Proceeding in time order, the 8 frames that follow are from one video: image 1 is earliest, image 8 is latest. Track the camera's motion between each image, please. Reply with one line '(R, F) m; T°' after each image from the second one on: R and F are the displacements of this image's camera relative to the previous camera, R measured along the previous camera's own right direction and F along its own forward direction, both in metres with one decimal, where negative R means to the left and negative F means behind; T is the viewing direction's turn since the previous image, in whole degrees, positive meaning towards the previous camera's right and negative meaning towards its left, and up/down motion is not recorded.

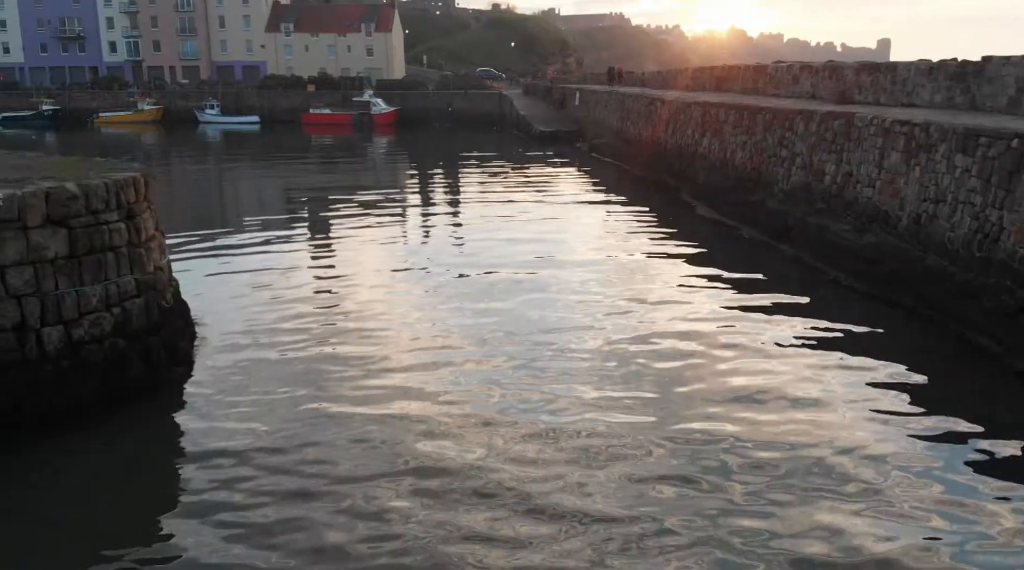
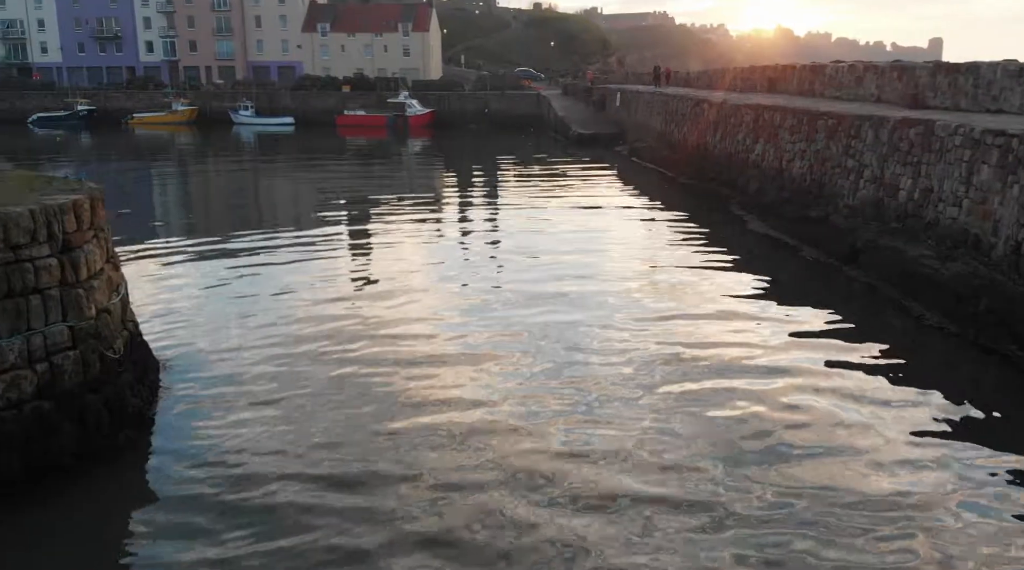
(+0.1, +1.1) m; -2°
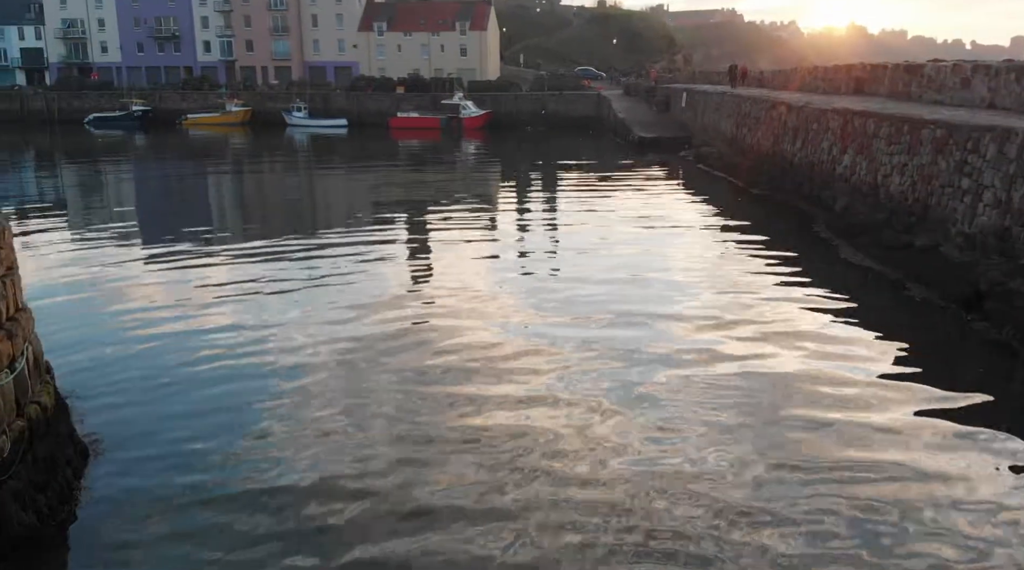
(+0.1, +1.4) m; -4°
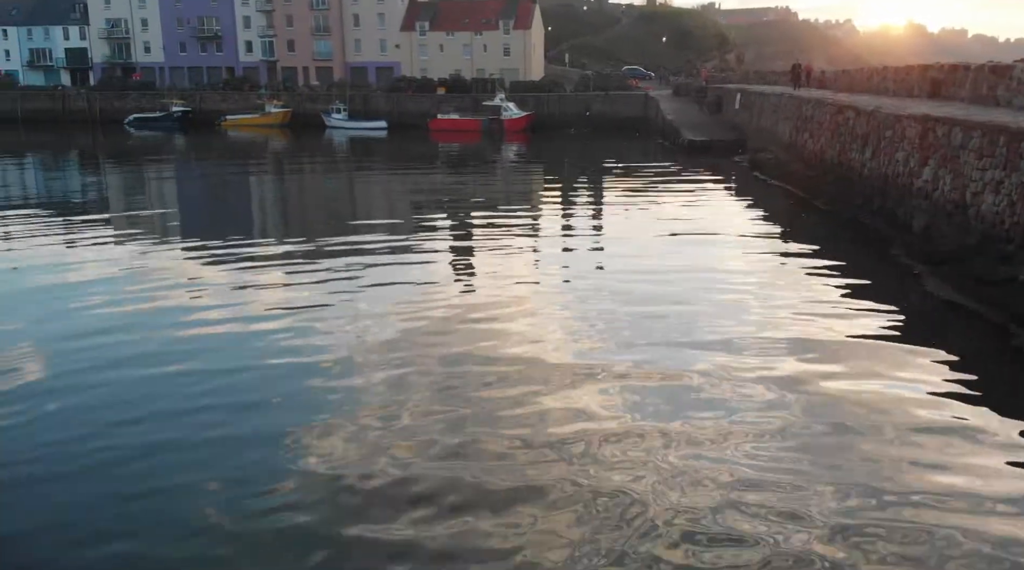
(+0.1, +1.1) m; -3°
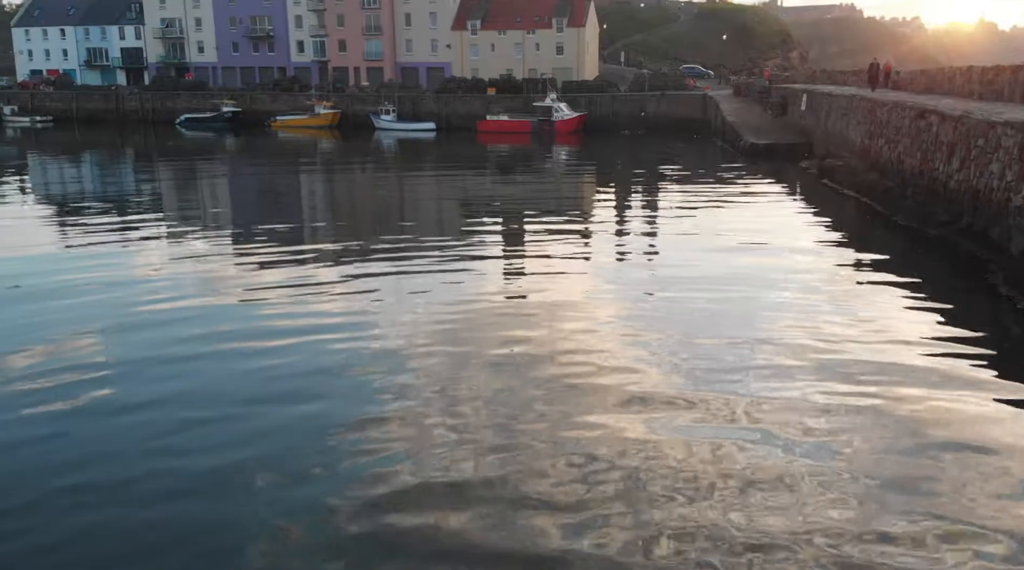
(+0.1, +0.9) m; -3°
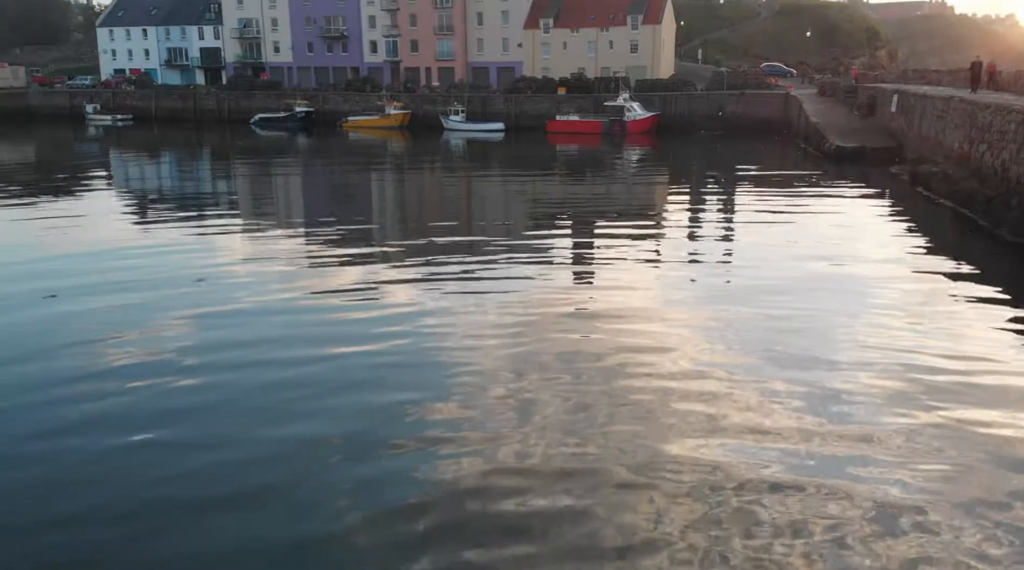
(+0.1, +0.7) m; -4°
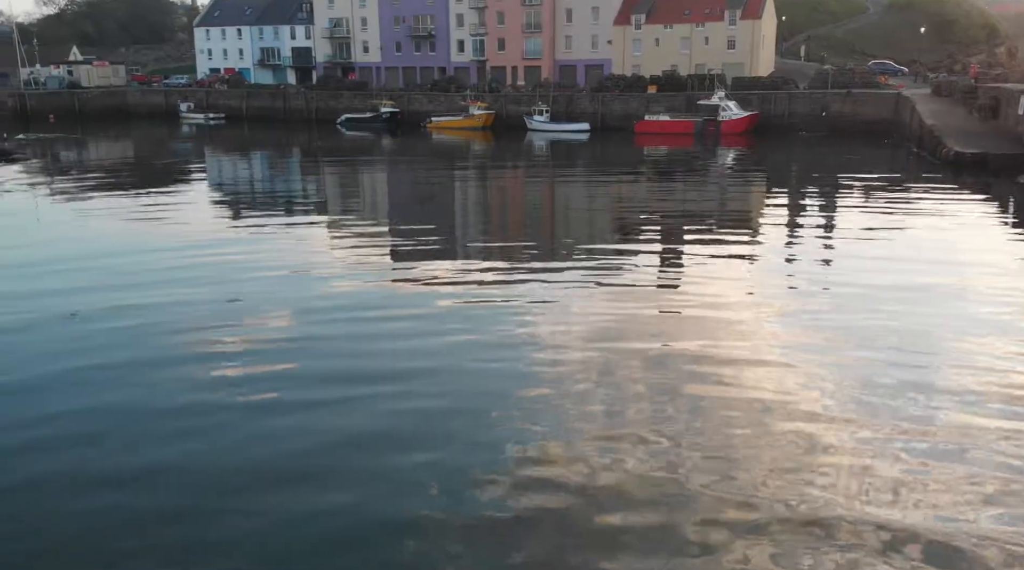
(+0.1, +0.9) m; -5°
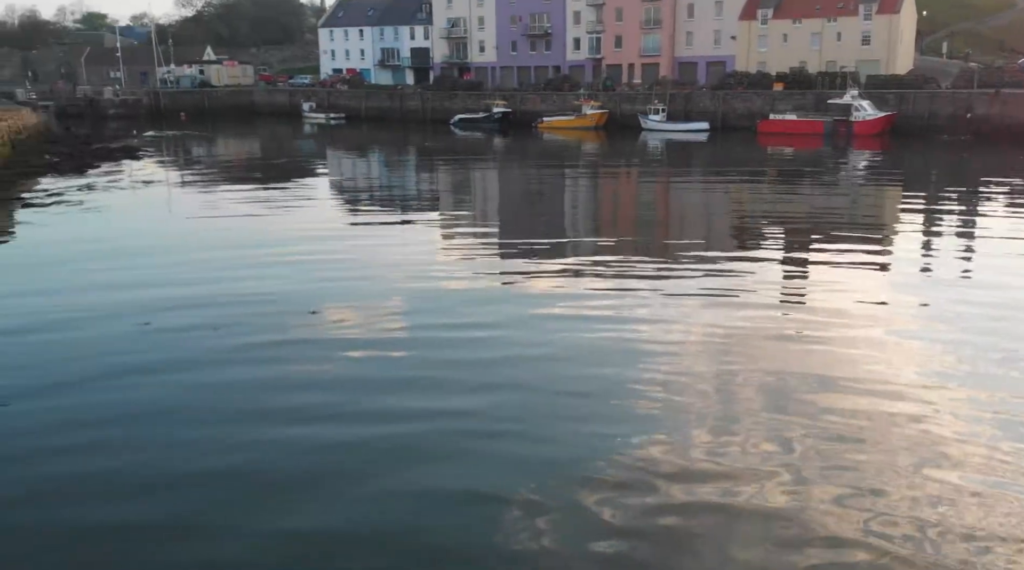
(+0.1, +0.7) m; -7°
